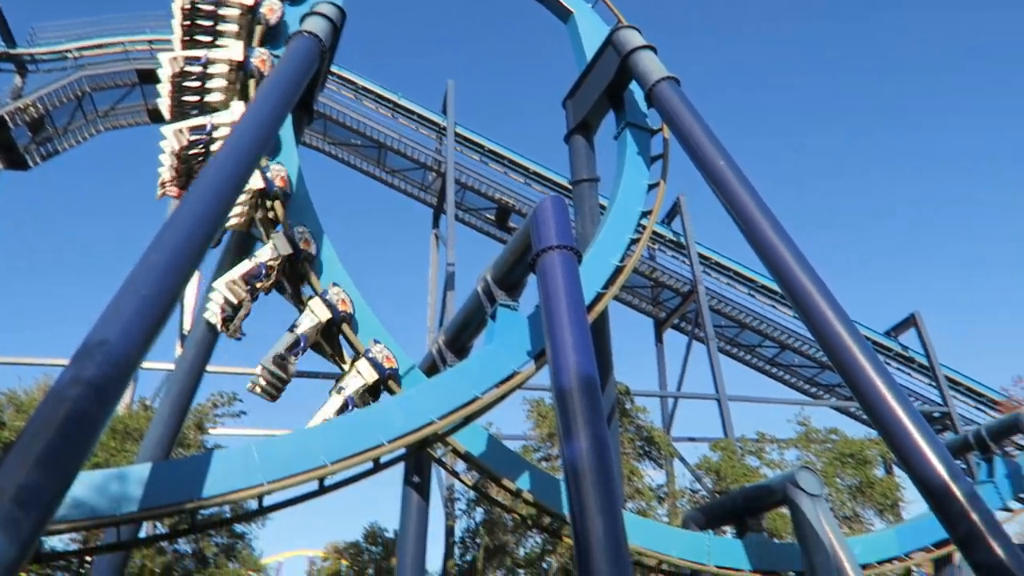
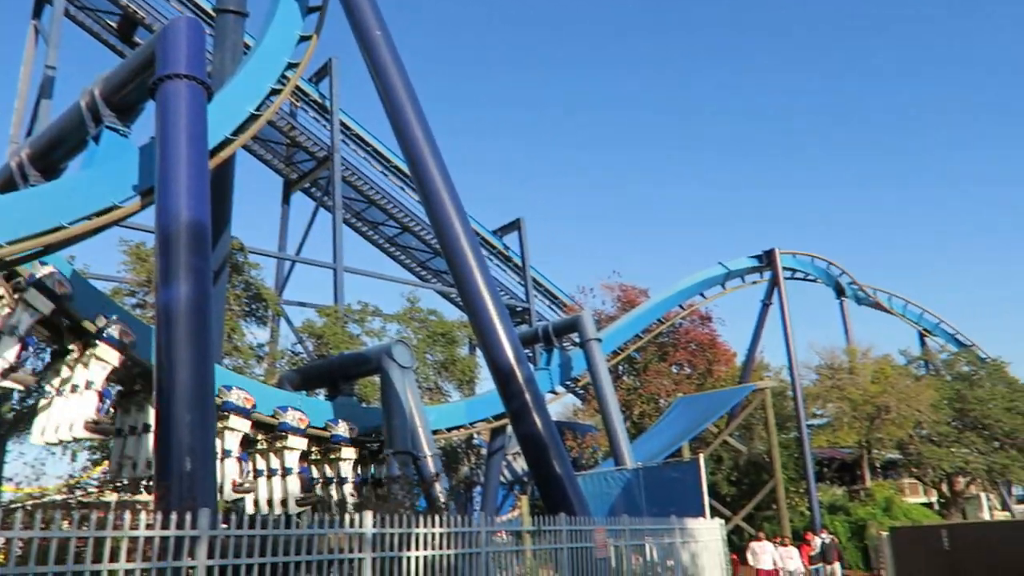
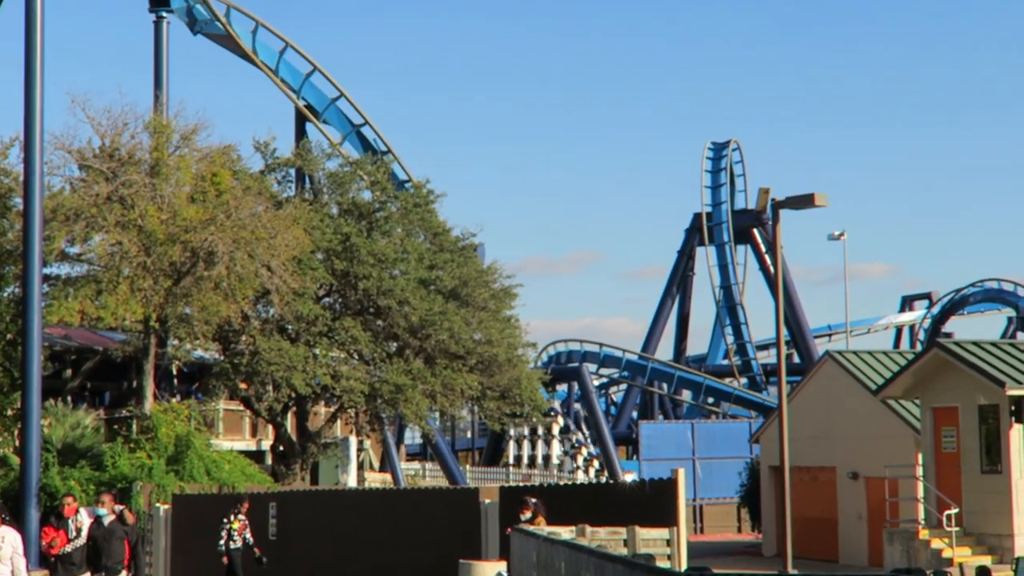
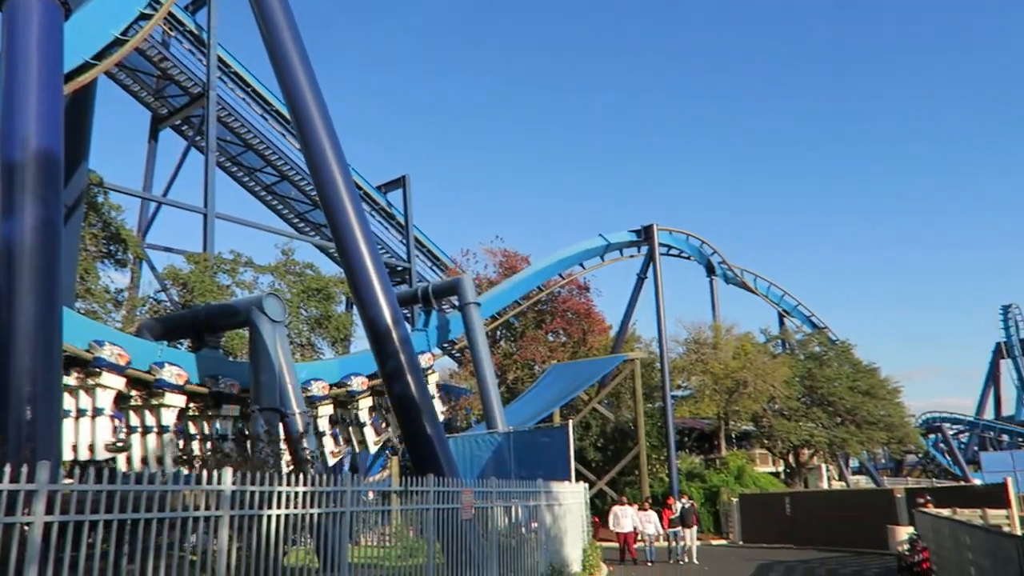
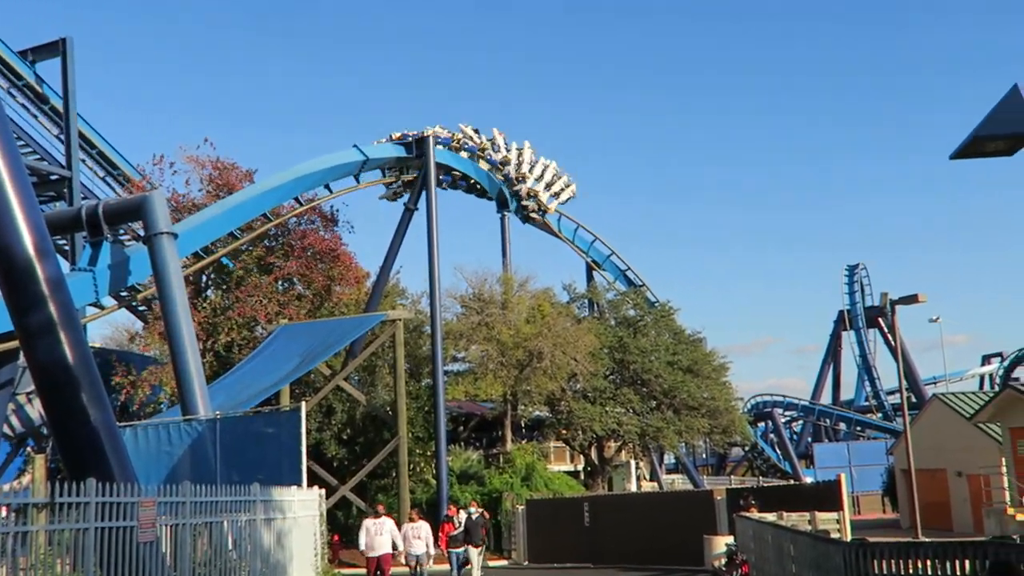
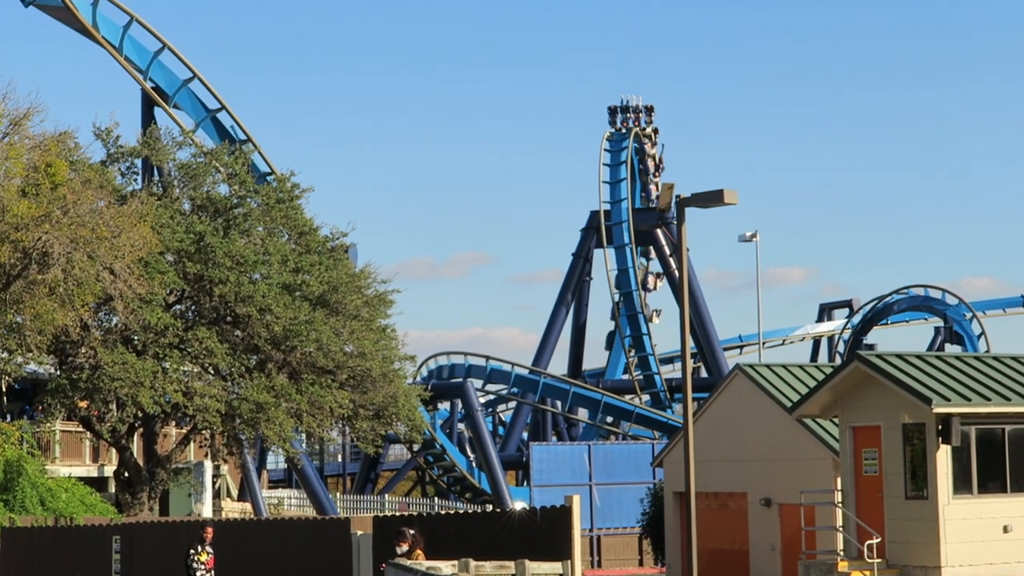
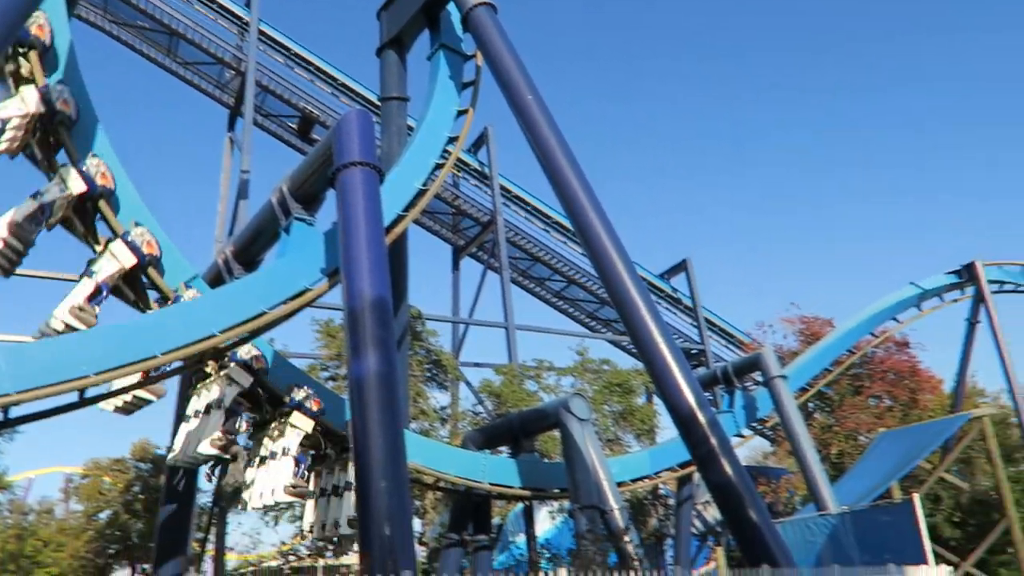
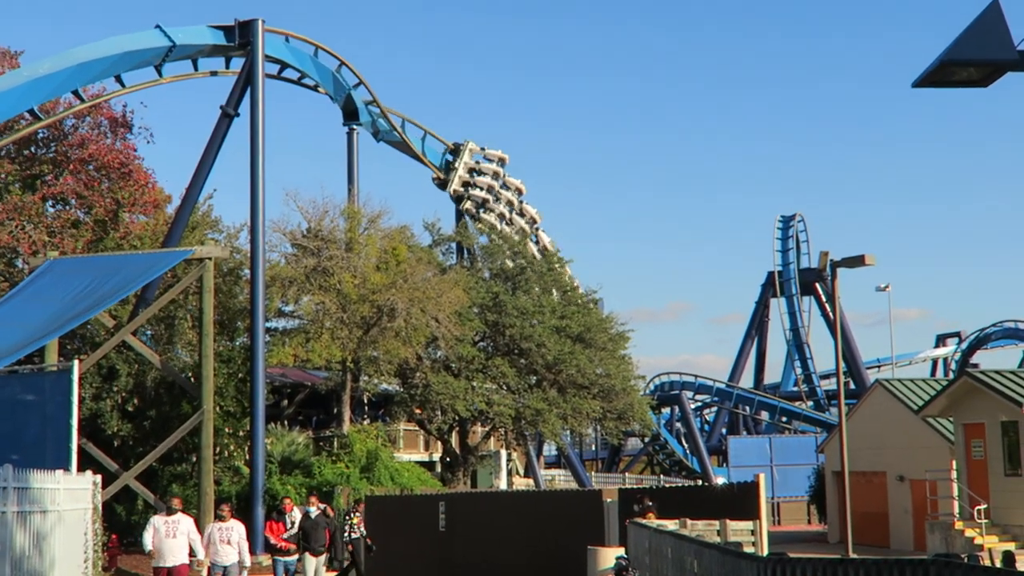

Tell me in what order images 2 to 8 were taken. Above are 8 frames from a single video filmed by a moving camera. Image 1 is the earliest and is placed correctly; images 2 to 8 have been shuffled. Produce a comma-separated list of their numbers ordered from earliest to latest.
7, 2, 4, 5, 8, 3, 6
